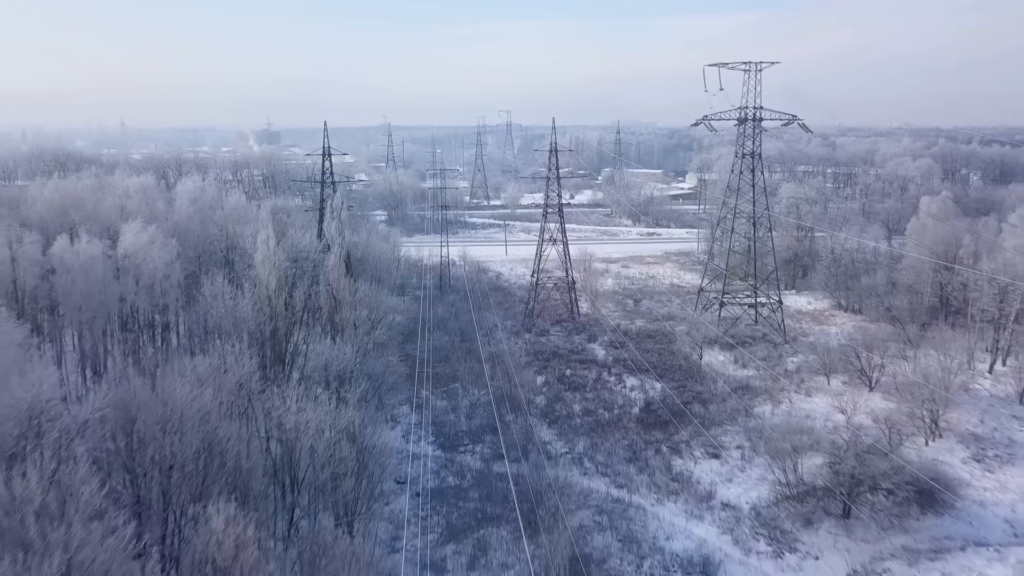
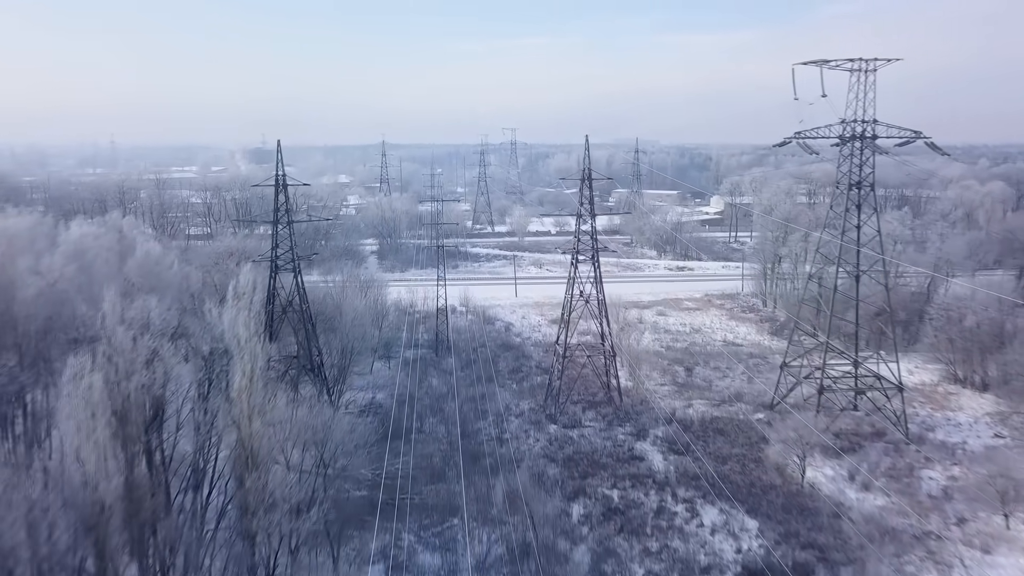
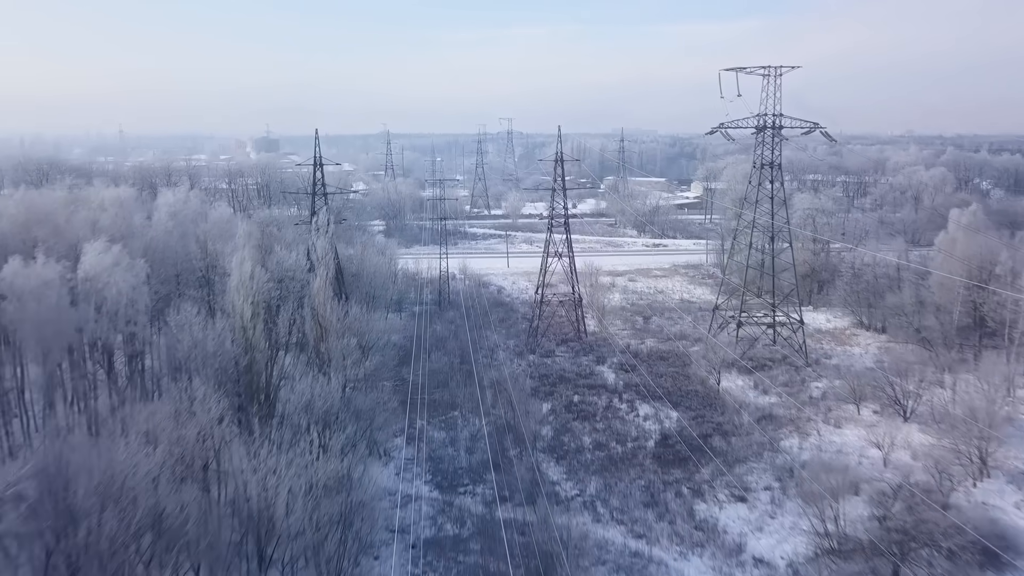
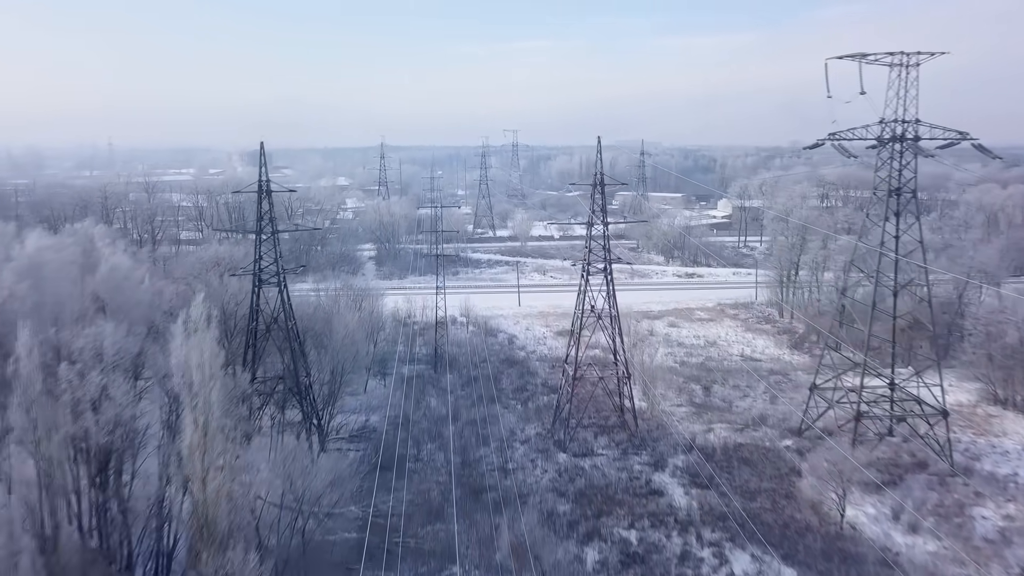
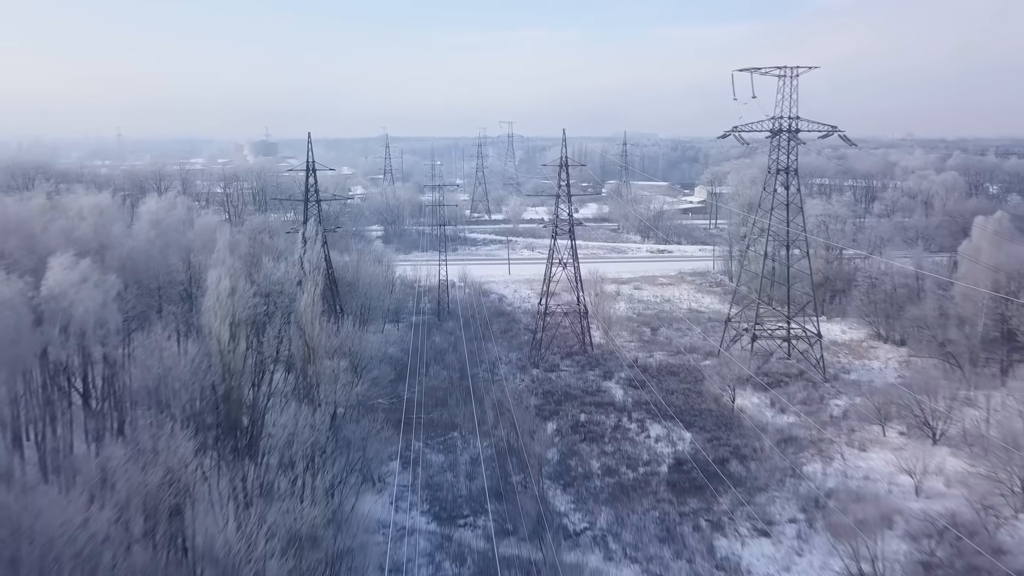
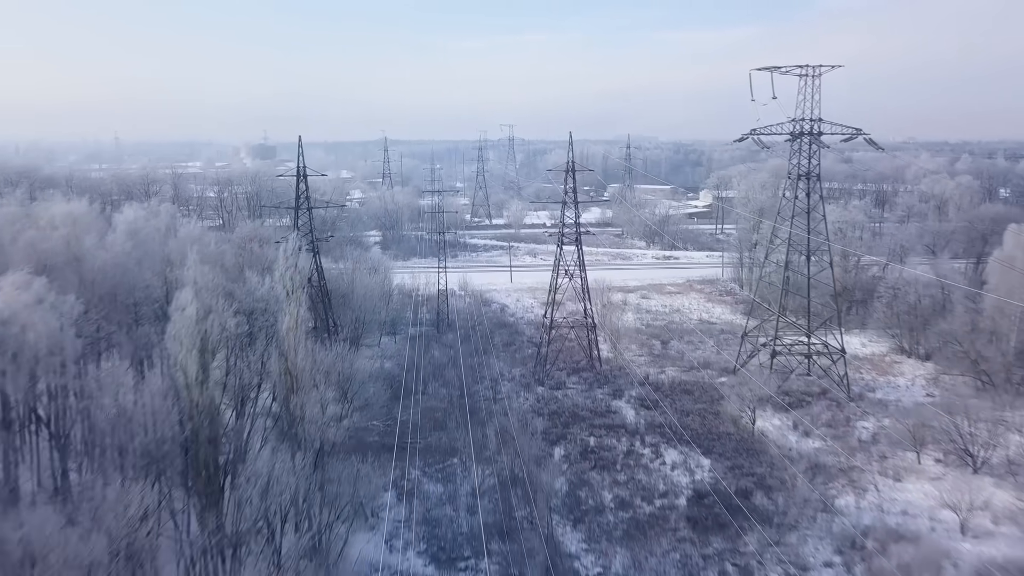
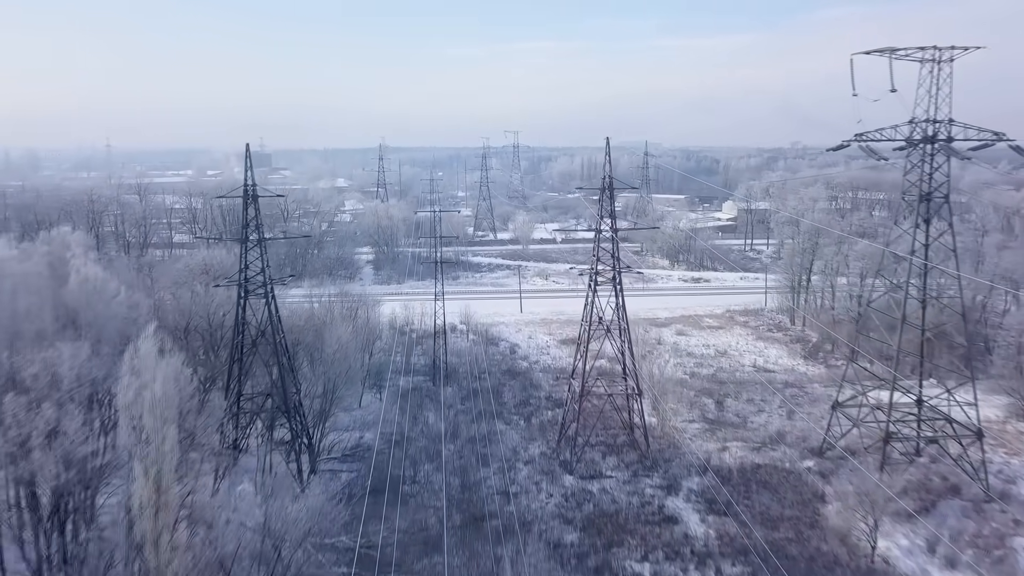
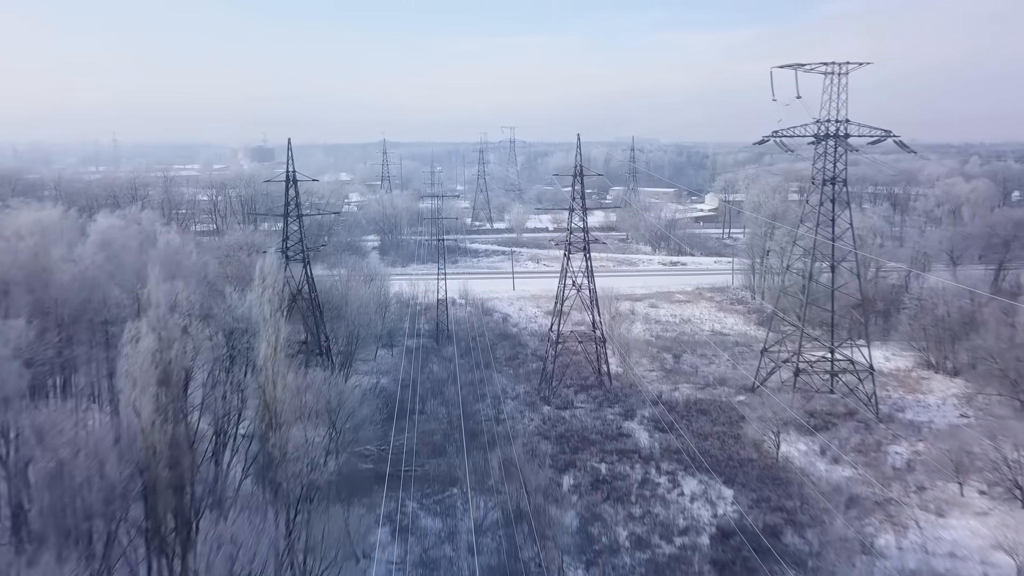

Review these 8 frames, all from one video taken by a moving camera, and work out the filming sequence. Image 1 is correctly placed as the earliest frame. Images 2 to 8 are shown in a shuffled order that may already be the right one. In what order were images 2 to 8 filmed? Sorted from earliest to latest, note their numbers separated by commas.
3, 5, 6, 8, 2, 4, 7
